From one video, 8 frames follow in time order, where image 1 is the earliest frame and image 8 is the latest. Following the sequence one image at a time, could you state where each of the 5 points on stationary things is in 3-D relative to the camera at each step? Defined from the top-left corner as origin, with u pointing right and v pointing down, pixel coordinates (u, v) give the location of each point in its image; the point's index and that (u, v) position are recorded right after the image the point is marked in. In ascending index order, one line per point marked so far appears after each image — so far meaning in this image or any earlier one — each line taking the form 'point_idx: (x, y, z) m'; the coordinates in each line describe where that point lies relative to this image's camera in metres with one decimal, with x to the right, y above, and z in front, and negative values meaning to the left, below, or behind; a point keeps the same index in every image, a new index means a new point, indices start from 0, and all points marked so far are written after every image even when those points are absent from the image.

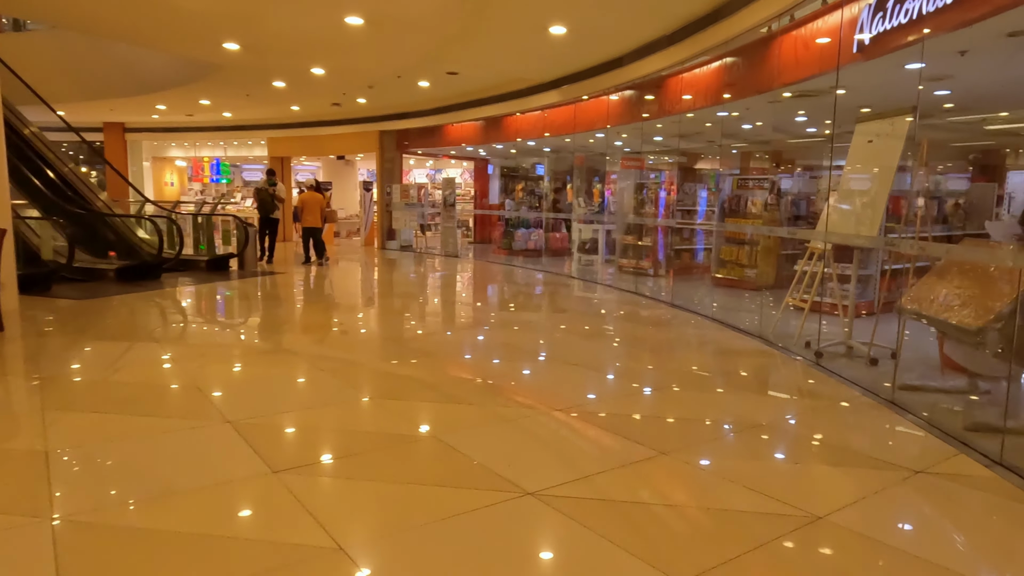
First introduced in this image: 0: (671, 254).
0: (+2.3, +0.5, +9.7) m
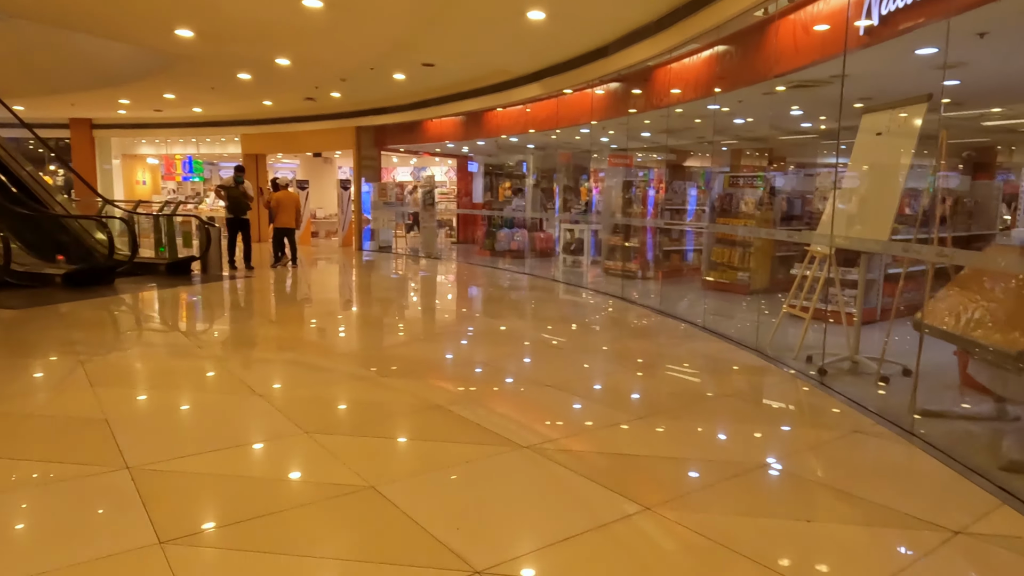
0: (+2.0, +0.4, +9.2) m
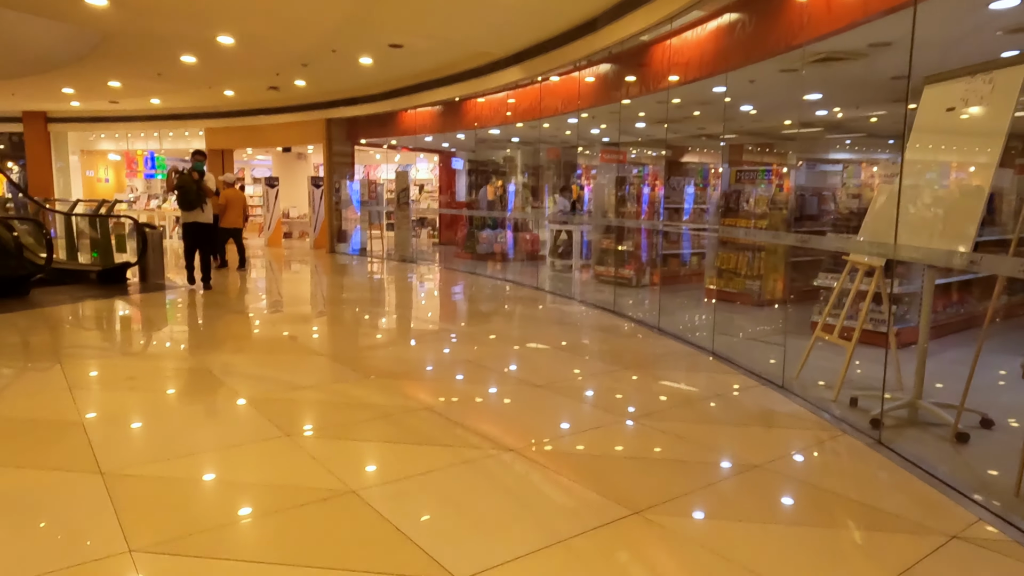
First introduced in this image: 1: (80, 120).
0: (+1.8, +0.3, +8.2) m
1: (-9.4, +3.6, +14.4) m
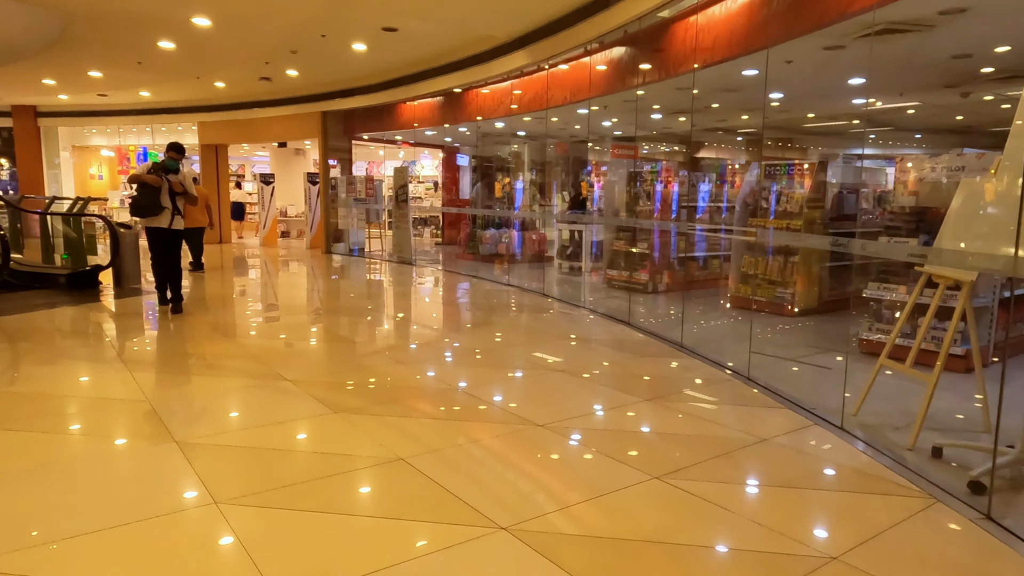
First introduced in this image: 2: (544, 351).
0: (+1.8, +0.3, +7.5) m
1: (-9.2, +3.6, +13.9) m
2: (+0.3, -0.5, +5.6) m
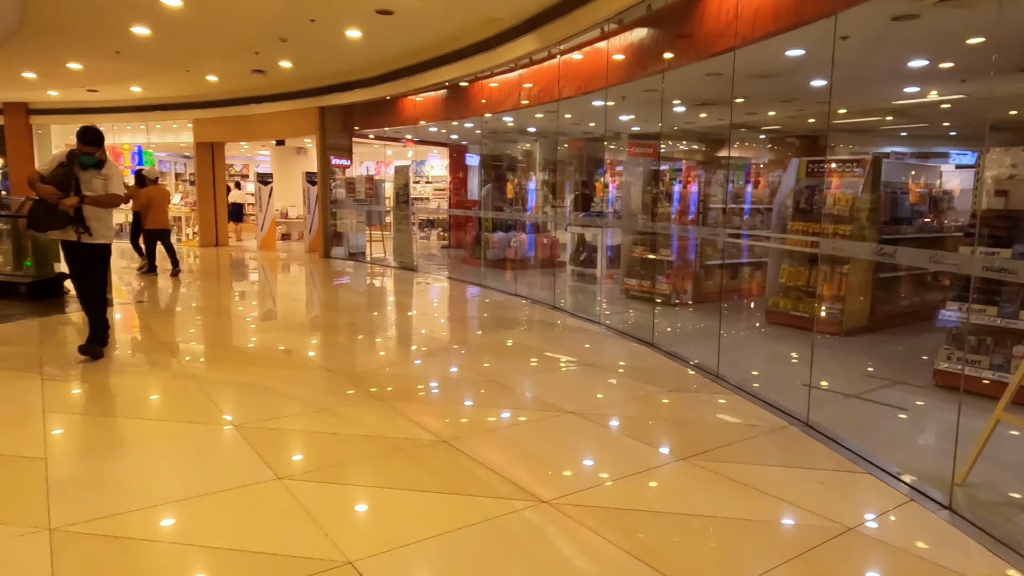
0: (+1.9, +0.2, +6.7) m
1: (-9.0, +3.5, +13.3) m
2: (+0.3, -0.6, +4.9) m
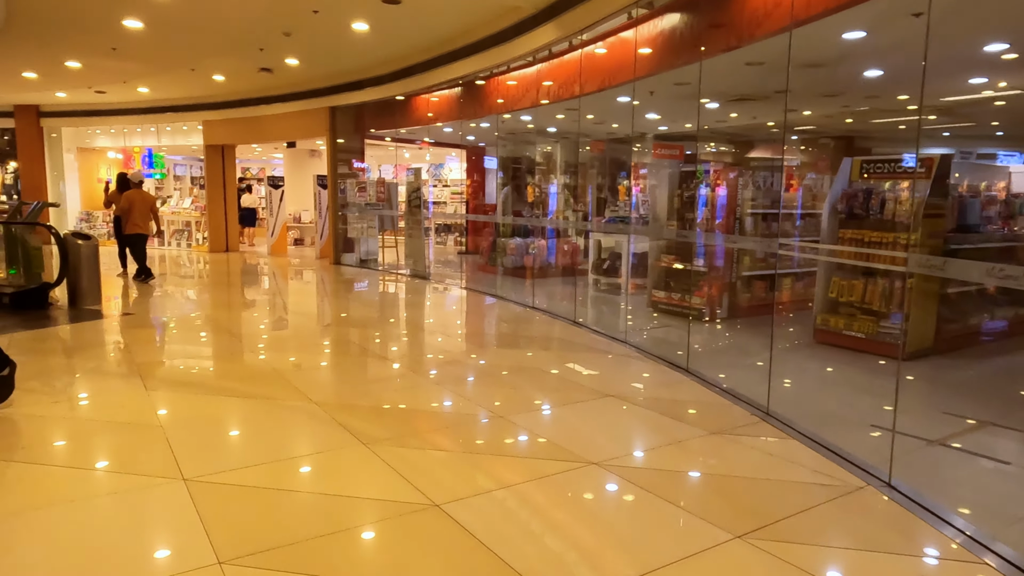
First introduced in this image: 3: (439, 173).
0: (+2.1, 0.0, +6.1) m
1: (-8.6, +3.4, +13.1) m
2: (+0.4, -0.7, +4.3) m
3: (-1.1, +1.7, +9.9) m
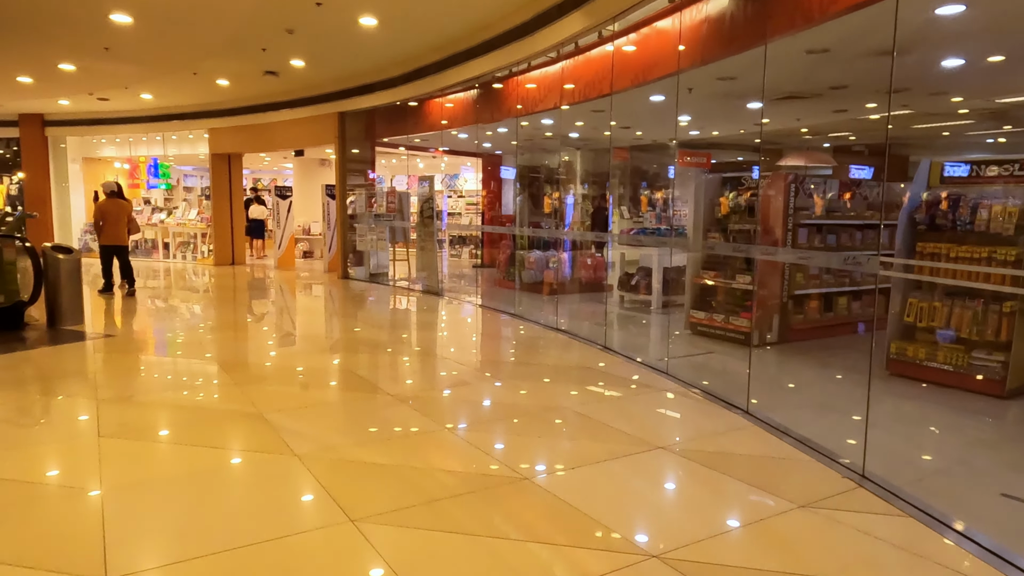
0: (+2.2, -0.1, +5.4) m
1: (-8.3, +3.1, +12.7) m
2: (+0.5, -0.8, +3.7) m
3: (-0.8, +1.5, +9.3) m
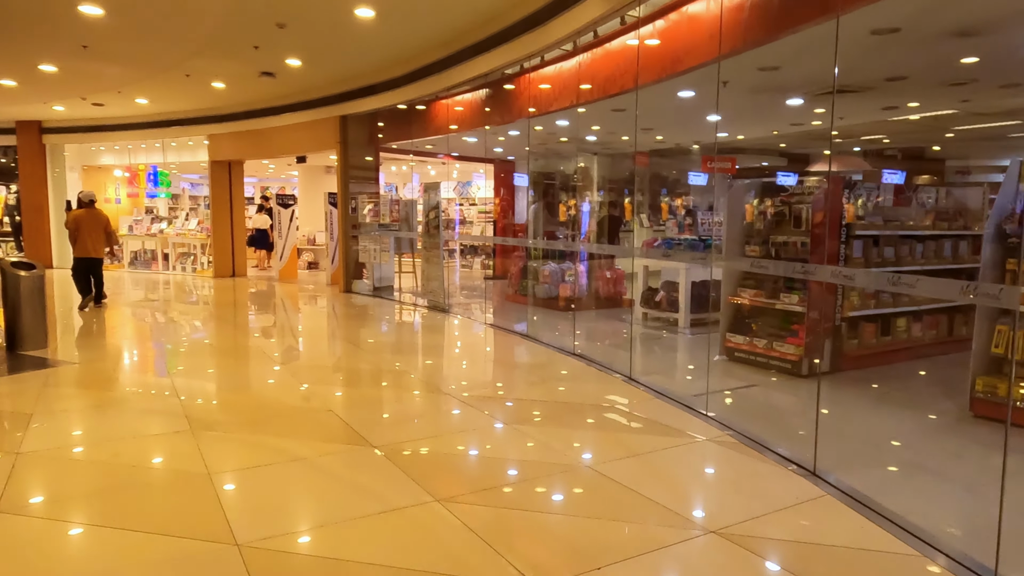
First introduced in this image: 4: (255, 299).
0: (+2.3, -0.3, +4.7) m
1: (-8.0, +2.9, +12.2) m
2: (+0.6, -1.0, +3.0) m
3: (-0.7, +1.3, +8.6) m
4: (-4.0, -0.2, +10.1) m
